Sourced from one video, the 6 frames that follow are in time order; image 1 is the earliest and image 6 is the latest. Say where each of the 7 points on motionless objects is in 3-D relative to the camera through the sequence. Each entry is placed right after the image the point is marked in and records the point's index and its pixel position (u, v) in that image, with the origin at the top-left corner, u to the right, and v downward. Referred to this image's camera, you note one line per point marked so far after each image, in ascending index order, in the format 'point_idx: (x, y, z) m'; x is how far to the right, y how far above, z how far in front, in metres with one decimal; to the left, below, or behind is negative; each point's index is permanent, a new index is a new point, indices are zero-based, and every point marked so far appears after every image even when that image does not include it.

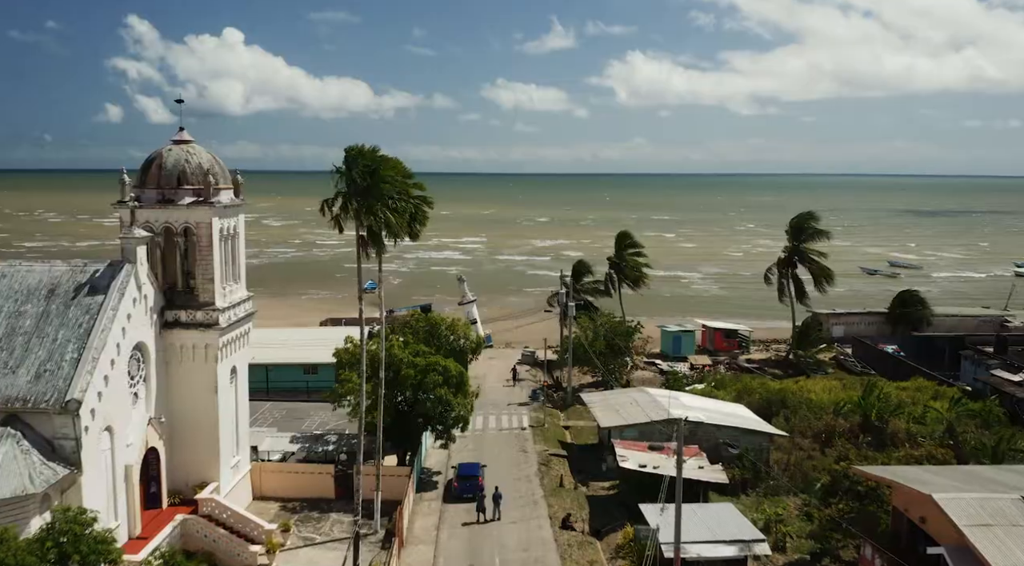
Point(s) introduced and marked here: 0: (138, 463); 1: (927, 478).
0: (-8.9, -4.3, +19.4) m
1: (+8.7, -4.1, +16.9) m
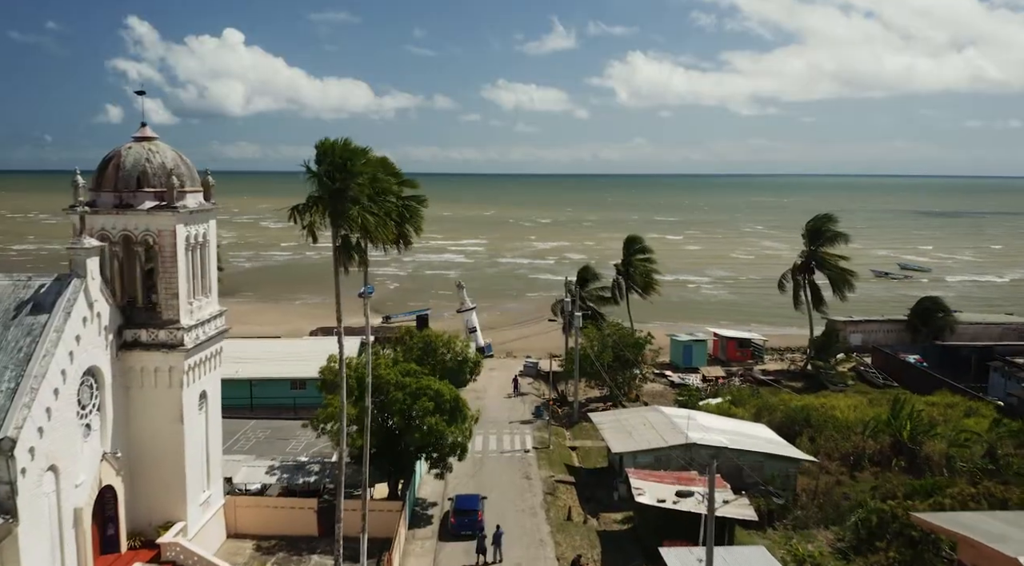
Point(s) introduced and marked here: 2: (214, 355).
0: (-8.8, -4.6, +17.1) m
1: (+8.8, -4.4, +14.5) m
2: (-7.3, -1.8, +19.8) m
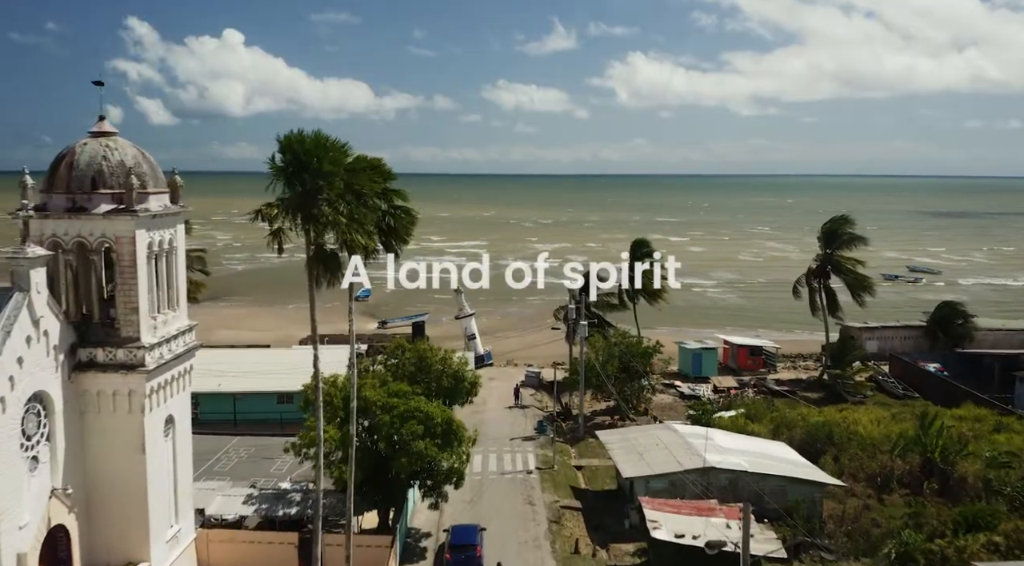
0: (-8.8, -4.9, +15.1) m
1: (+8.8, -4.7, +12.5) m
2: (-7.2, -2.0, +17.8) m
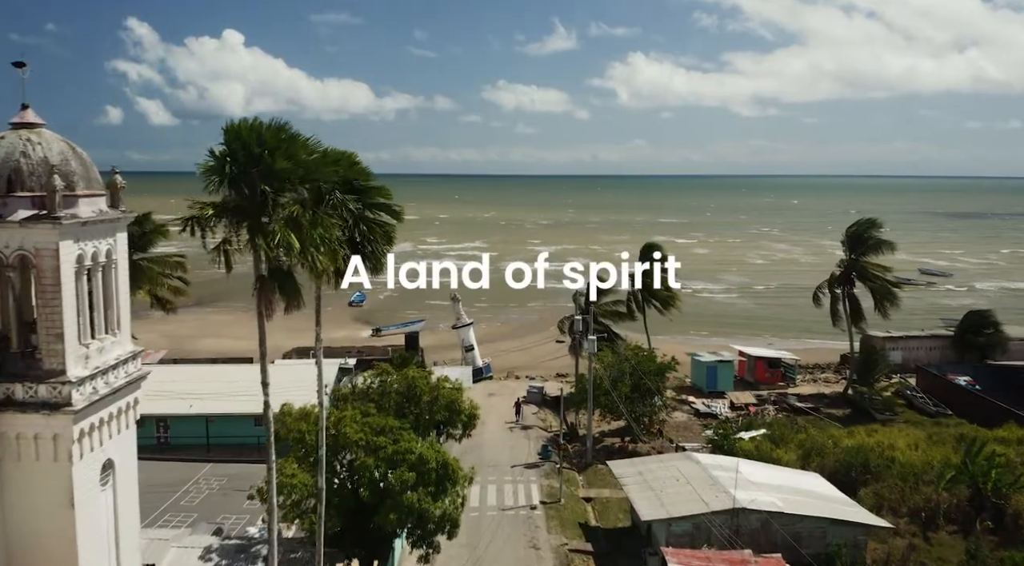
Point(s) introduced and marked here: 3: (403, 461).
0: (-8.8, -5.3, +12.3) m
1: (+8.8, -5.0, +9.7) m
2: (-7.2, -2.4, +15.1) m
3: (-2.1, -3.5, +16.1) m
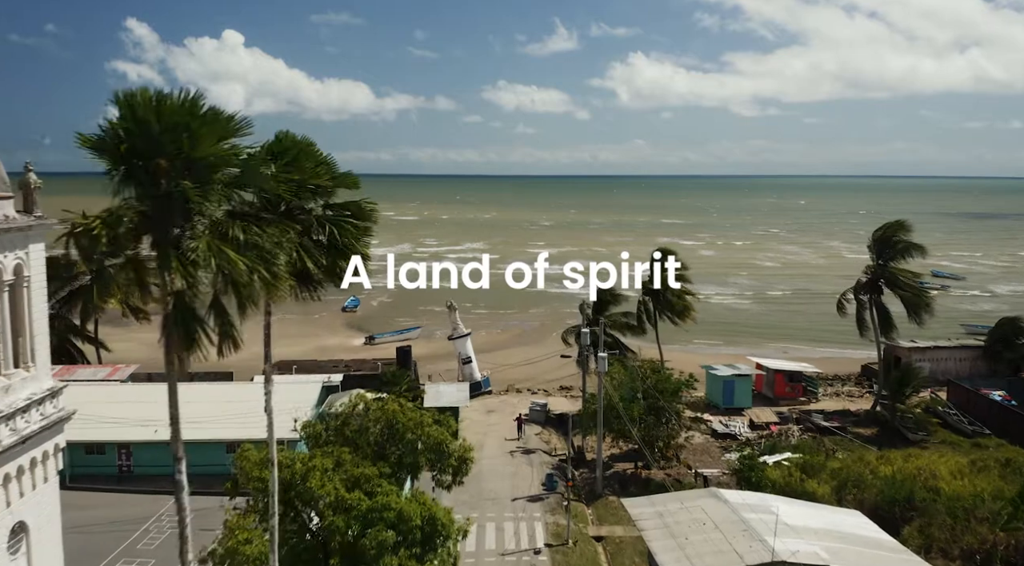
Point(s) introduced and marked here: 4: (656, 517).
0: (-8.7, -5.6, +9.5) m
1: (+8.9, -5.3, +7.0) m
2: (-7.2, -2.7, +12.3) m
3: (-2.1, -3.8, +13.3) m
4: (+3.4, -5.5, +19.3) m
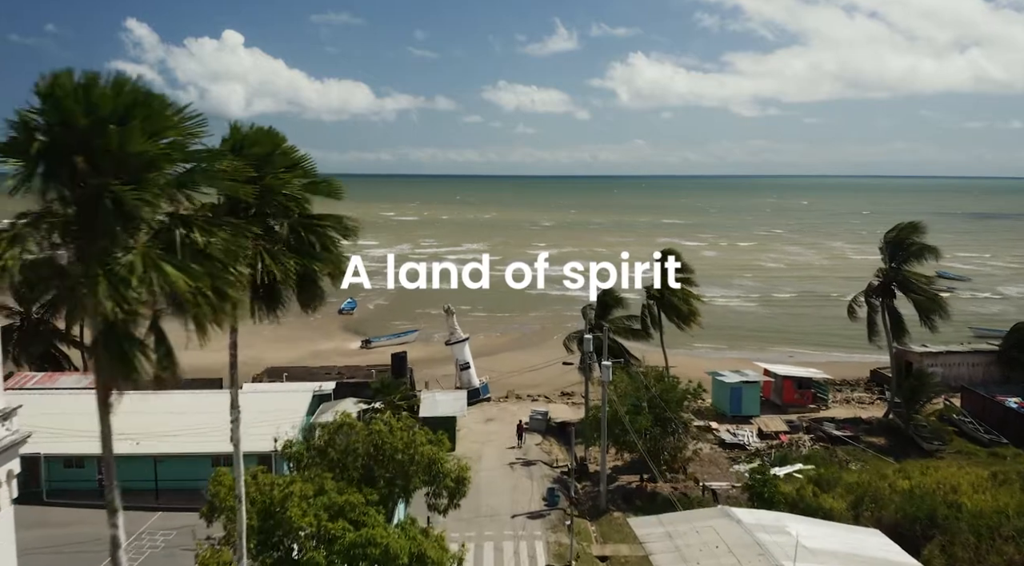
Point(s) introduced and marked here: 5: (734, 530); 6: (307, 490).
0: (-8.8, -5.7, +8.3) m
1: (+8.8, -5.5, +5.8) m
2: (-7.2, -2.8, +11.1) m
3: (-2.1, -3.9, +12.1) m
4: (+3.4, -5.6, +18.1) m
5: (+4.9, -5.5, +18.0) m
6: (-3.2, -3.2, +12.9) m
